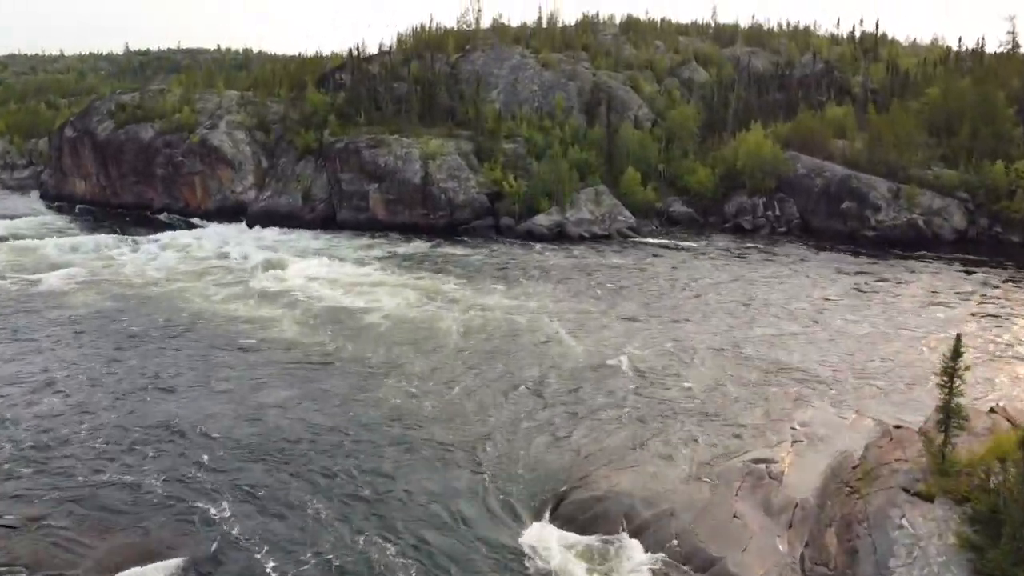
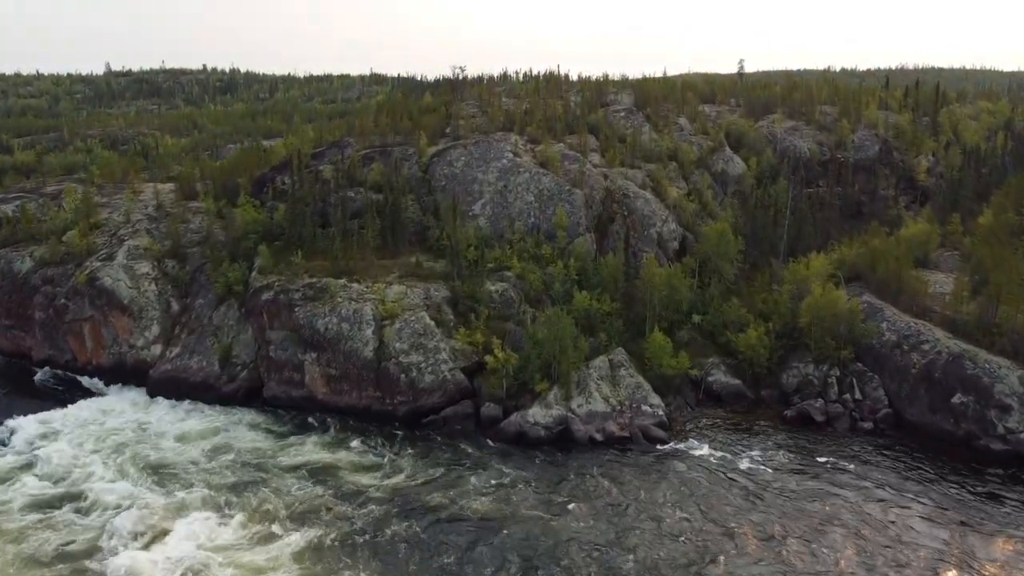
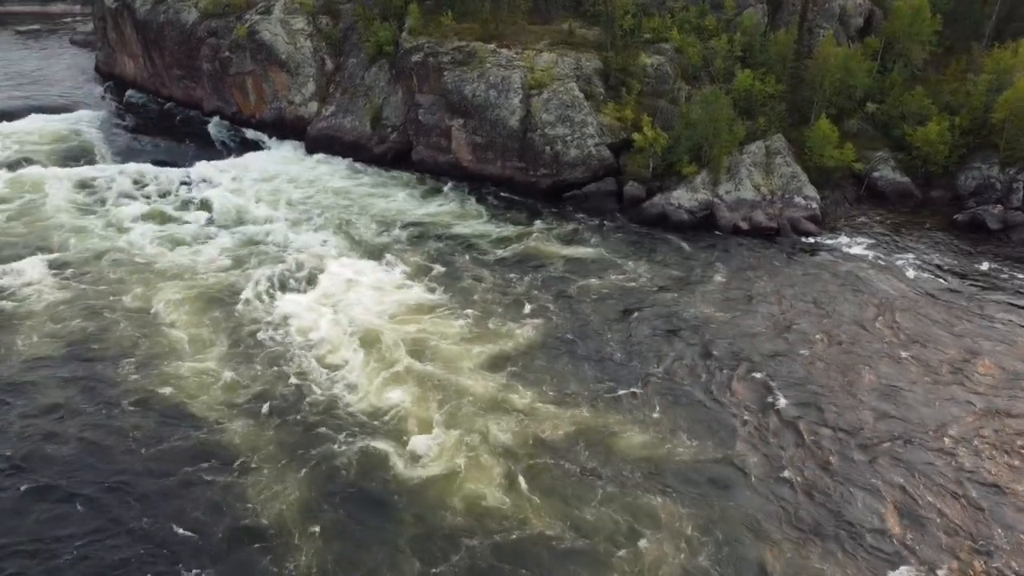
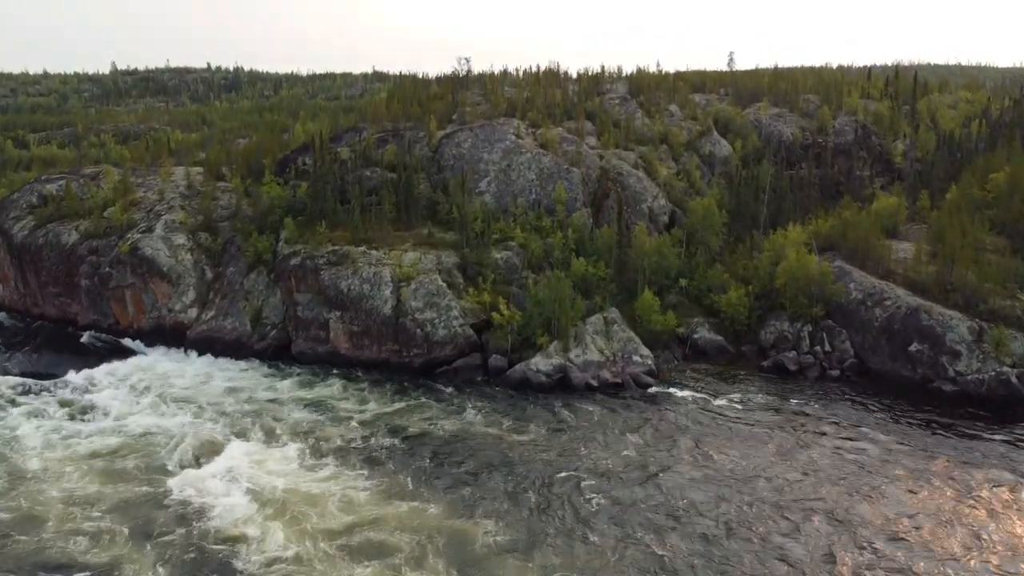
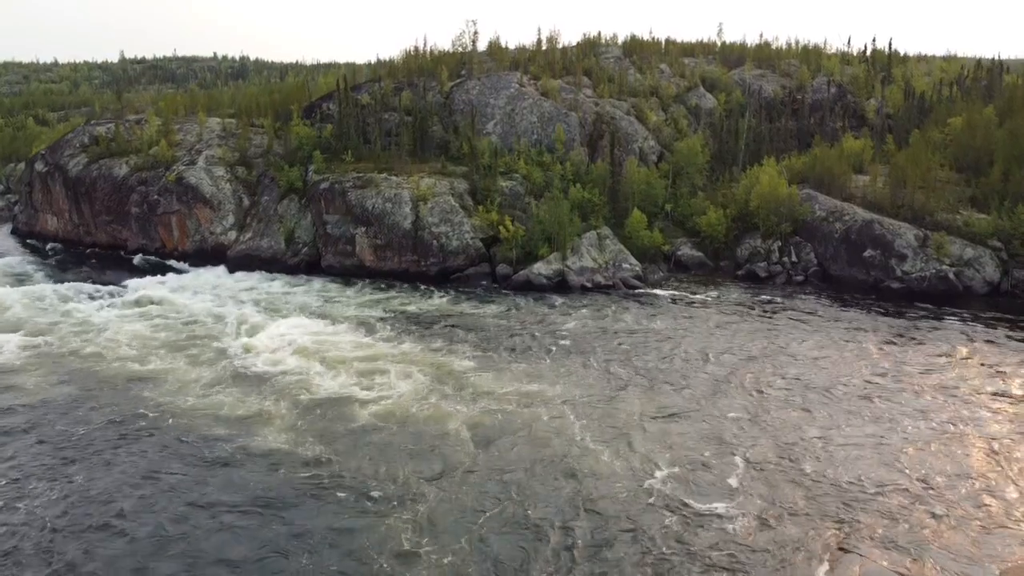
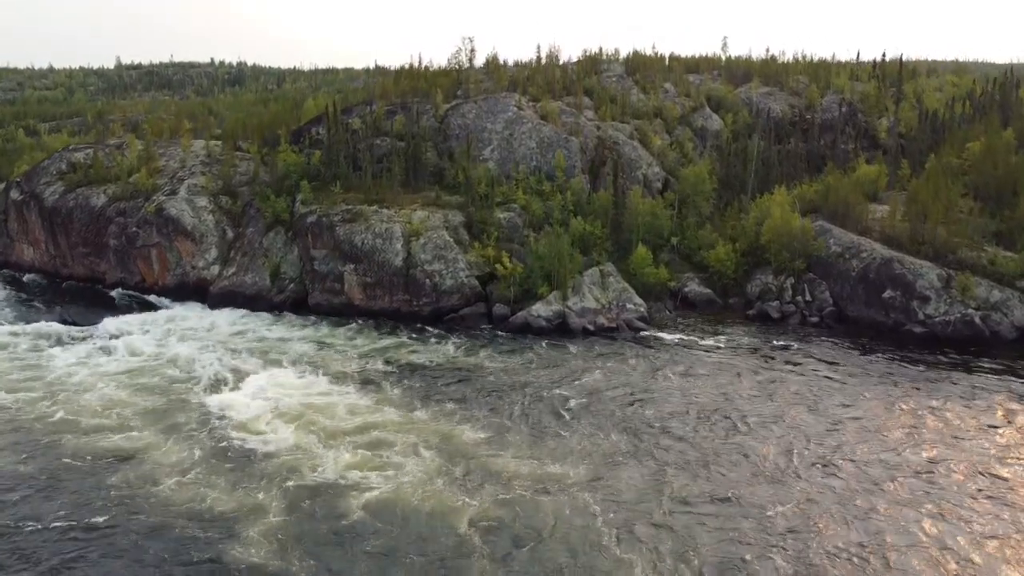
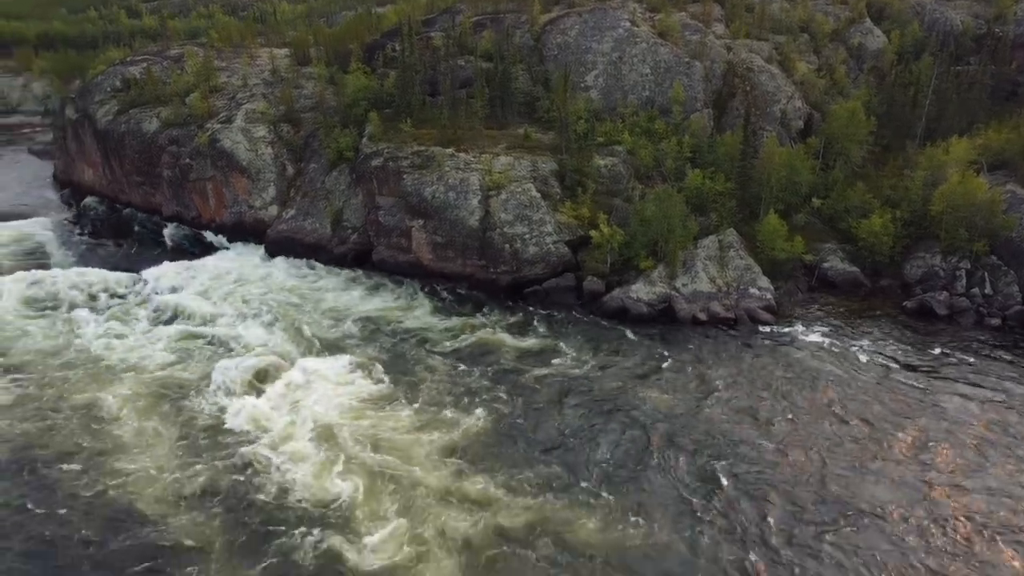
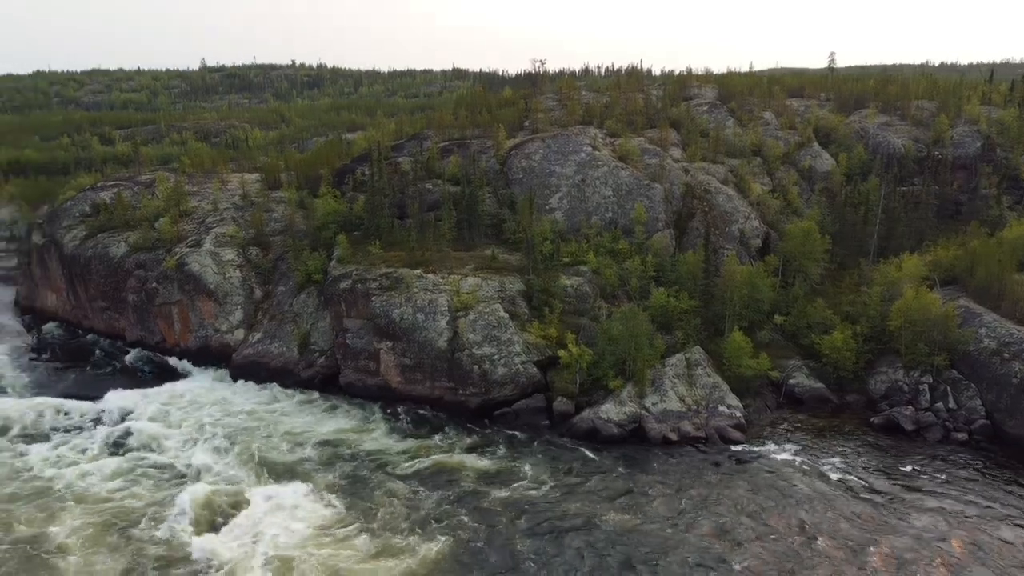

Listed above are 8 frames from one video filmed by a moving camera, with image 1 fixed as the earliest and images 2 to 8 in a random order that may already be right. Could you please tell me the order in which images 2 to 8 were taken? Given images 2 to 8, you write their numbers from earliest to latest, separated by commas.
5, 6, 4, 2, 8, 7, 3
